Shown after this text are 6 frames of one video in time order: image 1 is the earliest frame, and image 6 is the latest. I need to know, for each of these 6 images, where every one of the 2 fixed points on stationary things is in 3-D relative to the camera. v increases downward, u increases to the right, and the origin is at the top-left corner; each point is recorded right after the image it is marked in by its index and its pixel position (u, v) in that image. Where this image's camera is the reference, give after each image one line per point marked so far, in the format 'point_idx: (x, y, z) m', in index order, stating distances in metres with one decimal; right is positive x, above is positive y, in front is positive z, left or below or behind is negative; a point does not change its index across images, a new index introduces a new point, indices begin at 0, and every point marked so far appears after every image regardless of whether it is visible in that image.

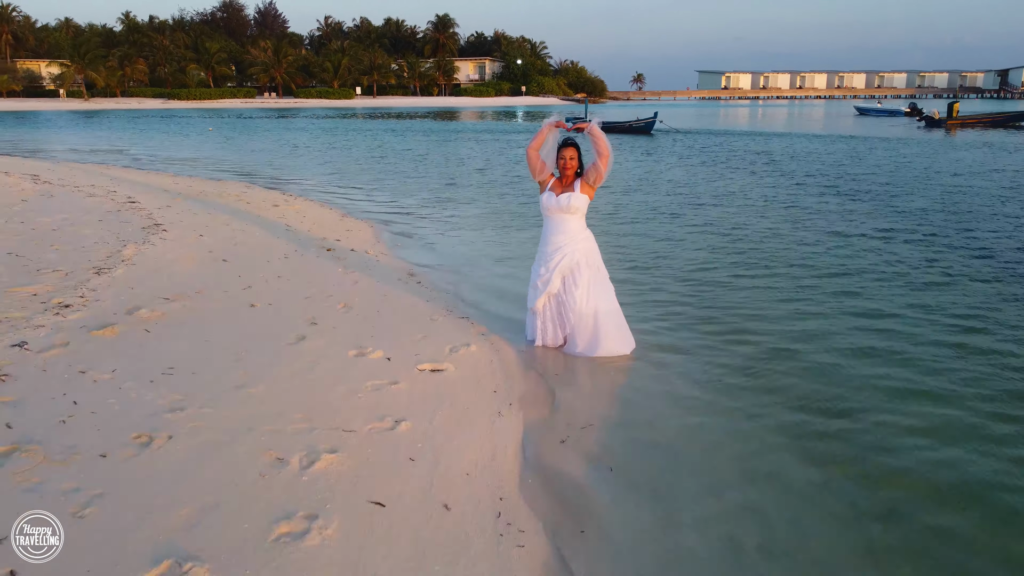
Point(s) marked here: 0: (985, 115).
0: (+13.2, +4.8, +18.4) m
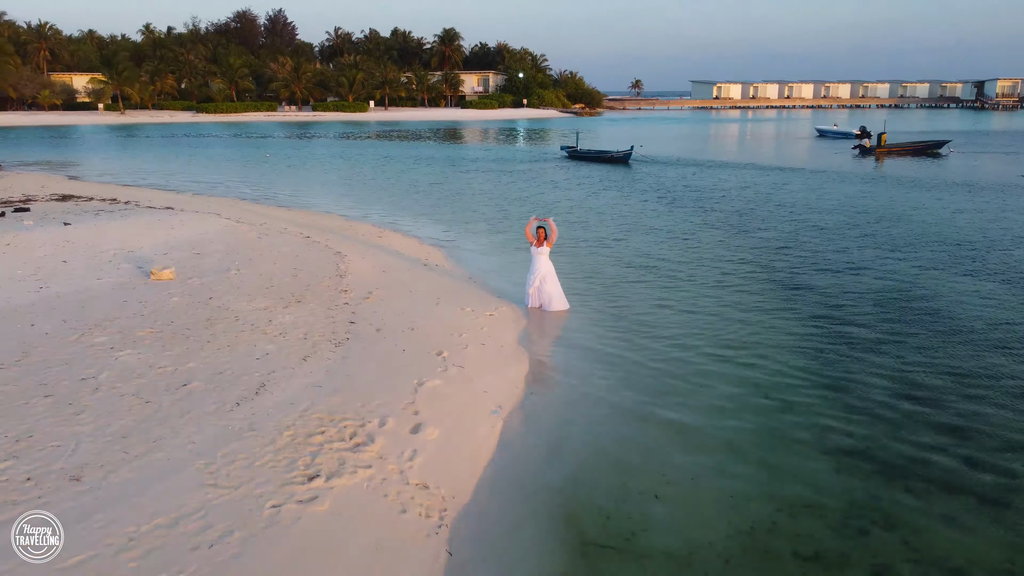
0: (+13.3, +4.8, +22.2) m
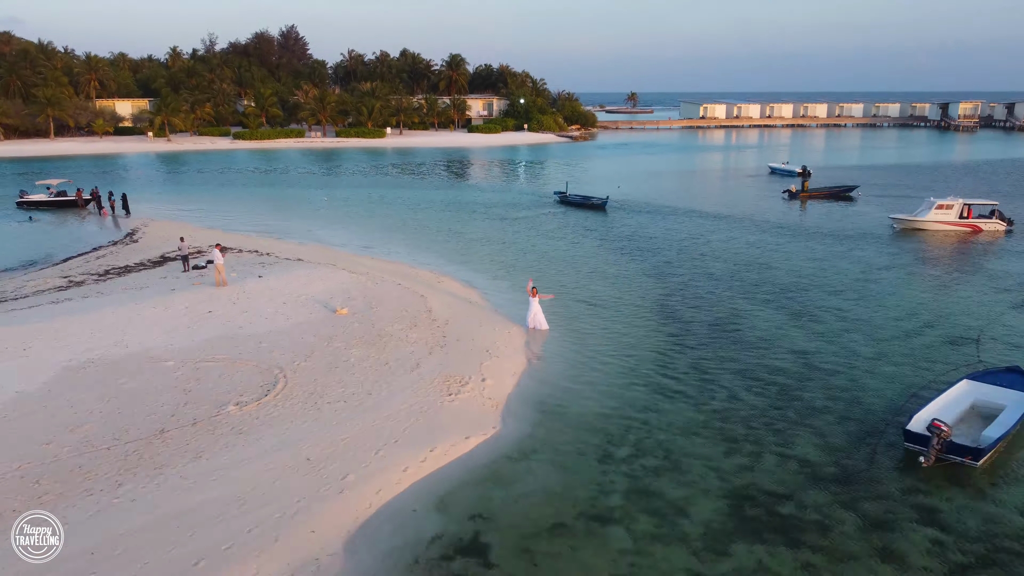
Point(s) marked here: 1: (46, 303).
0: (+13.4, +4.2, +28.4) m
1: (-9.6, -0.2, +13.6) m
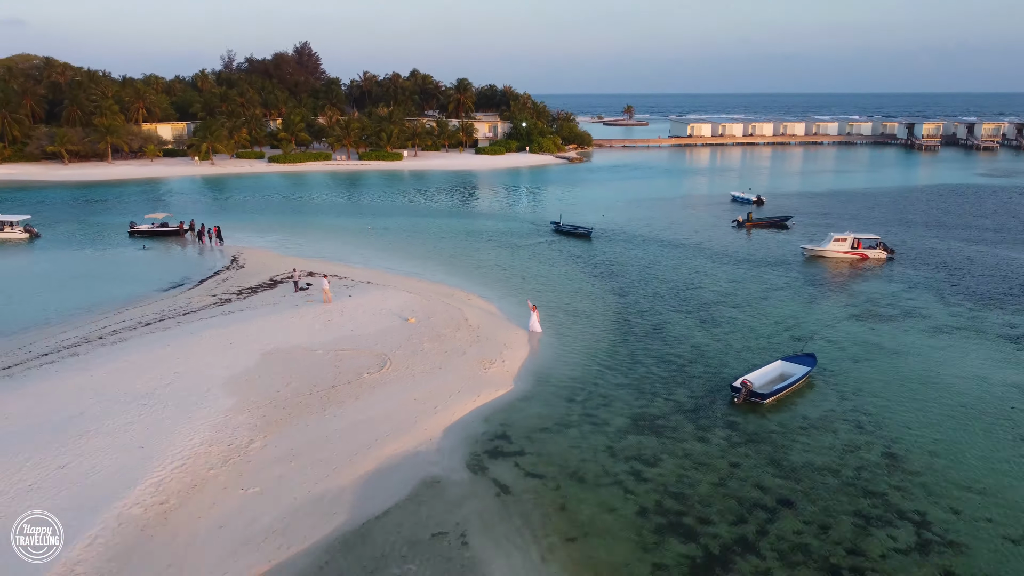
0: (+13.7, +3.7, +35.6) m
1: (-9.4, -0.8, +20.9) m
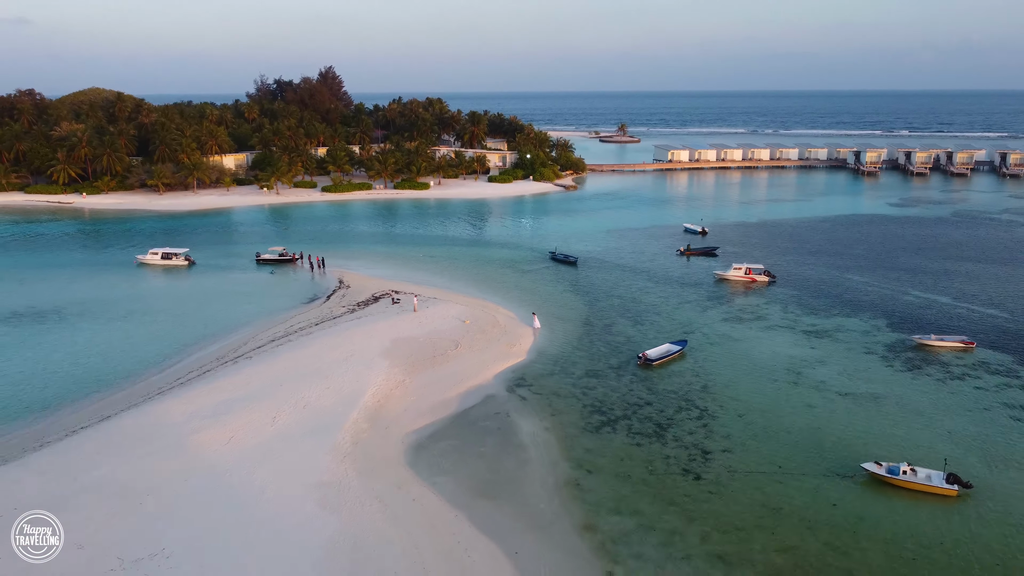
0: (+14.4, +2.9, +50.5) m
1: (-8.7, -1.6, +35.8) m
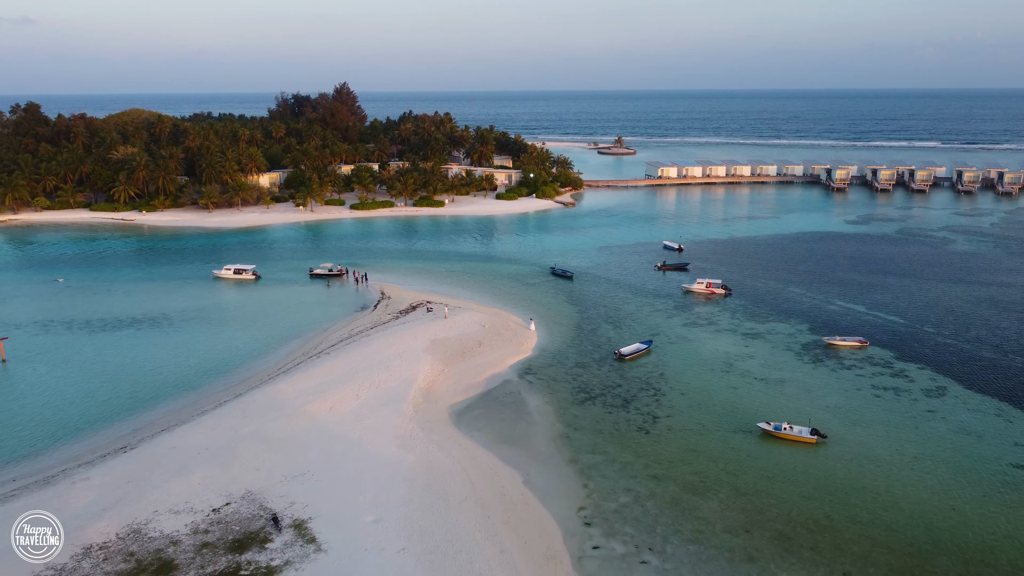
0: (+15.1, +2.0, +61.2) m
1: (-8.1, -2.5, +46.6) m
